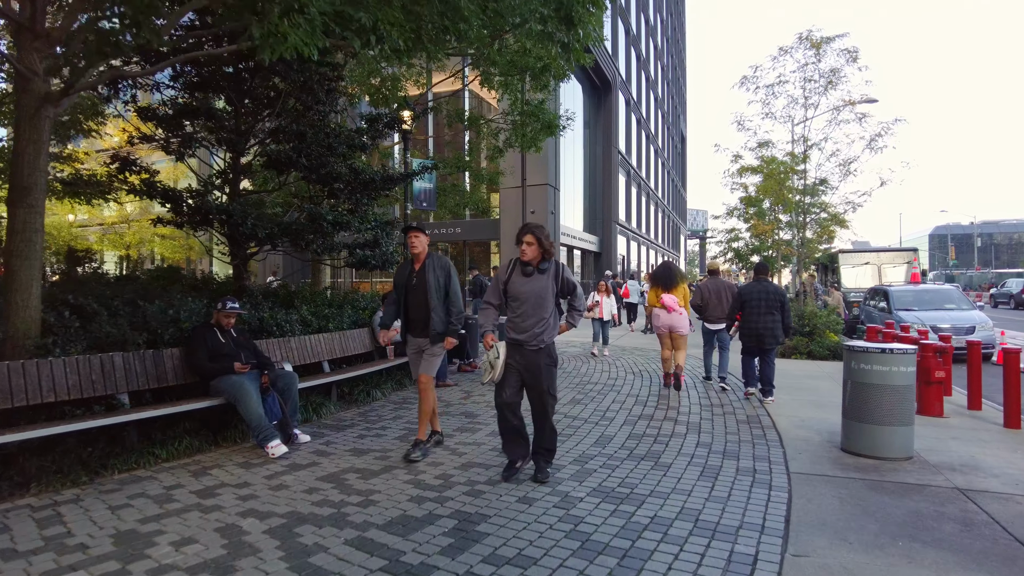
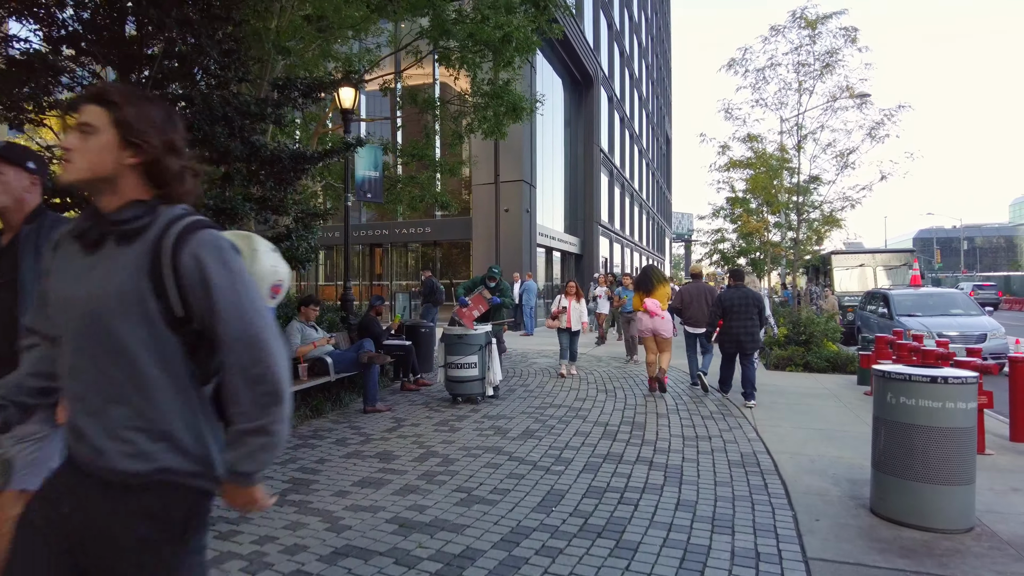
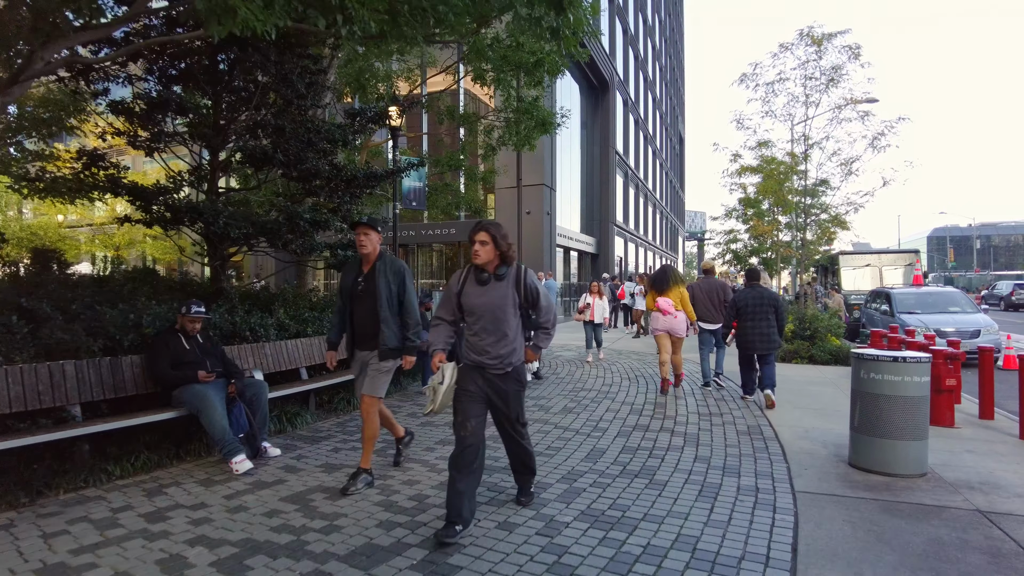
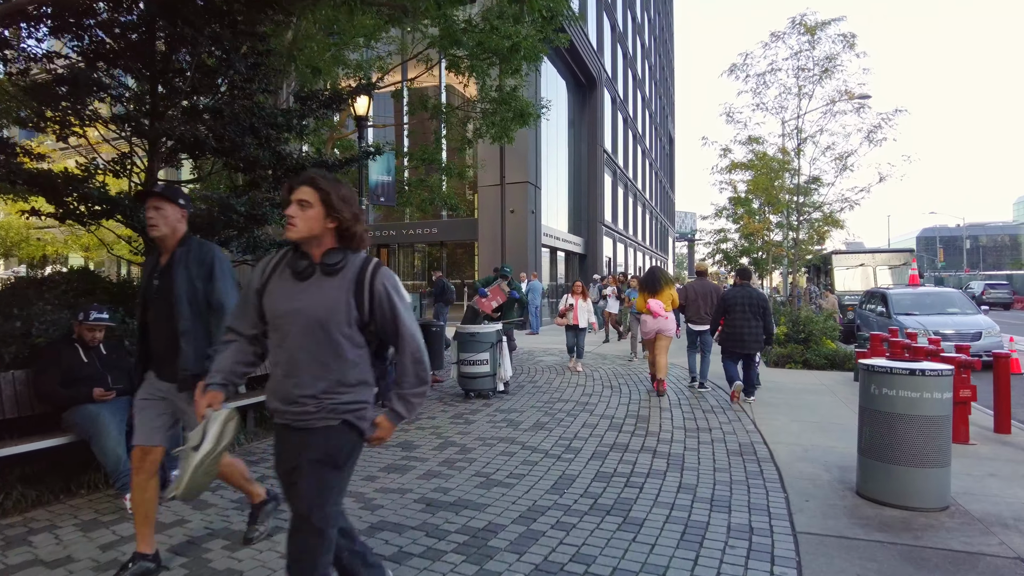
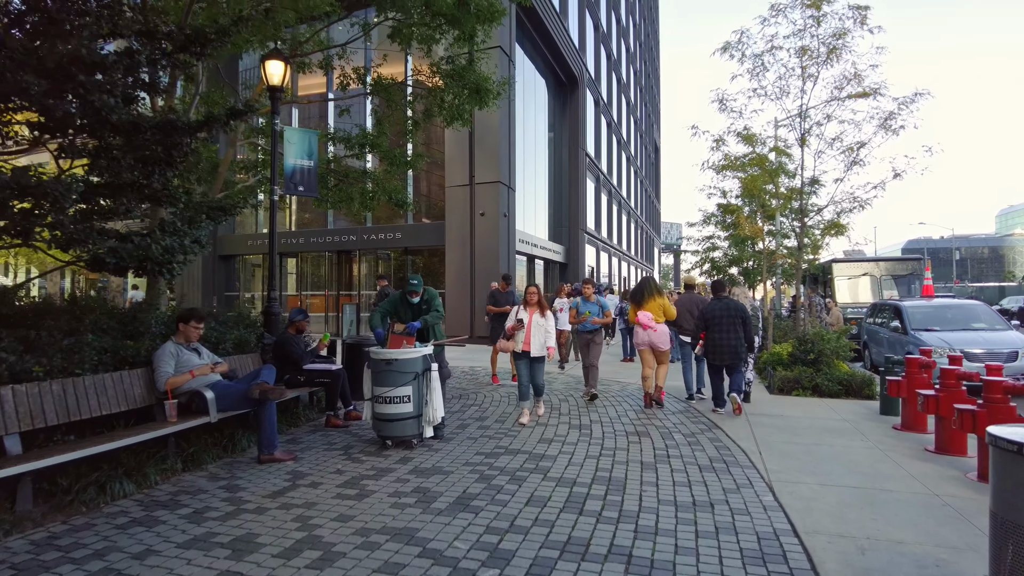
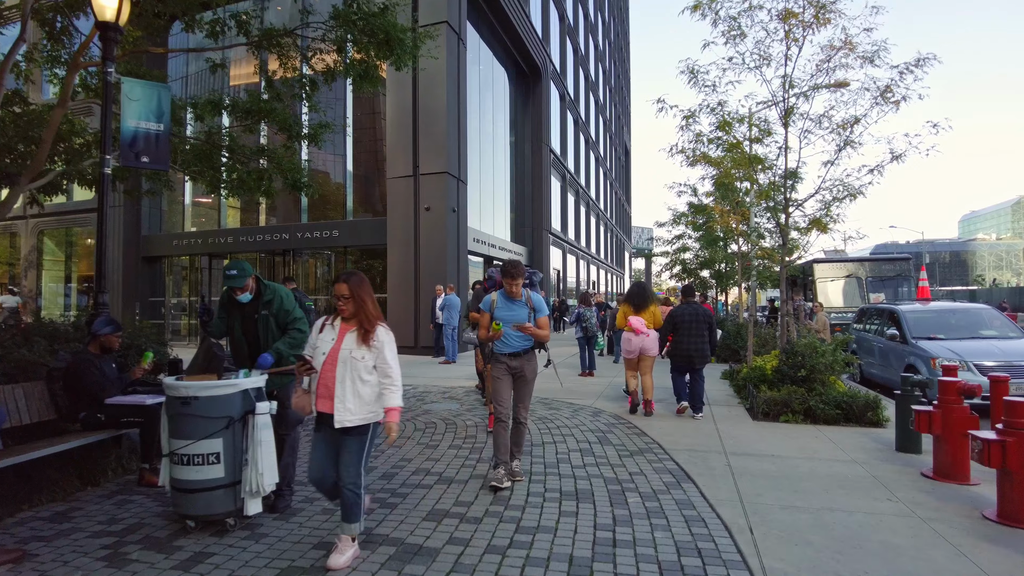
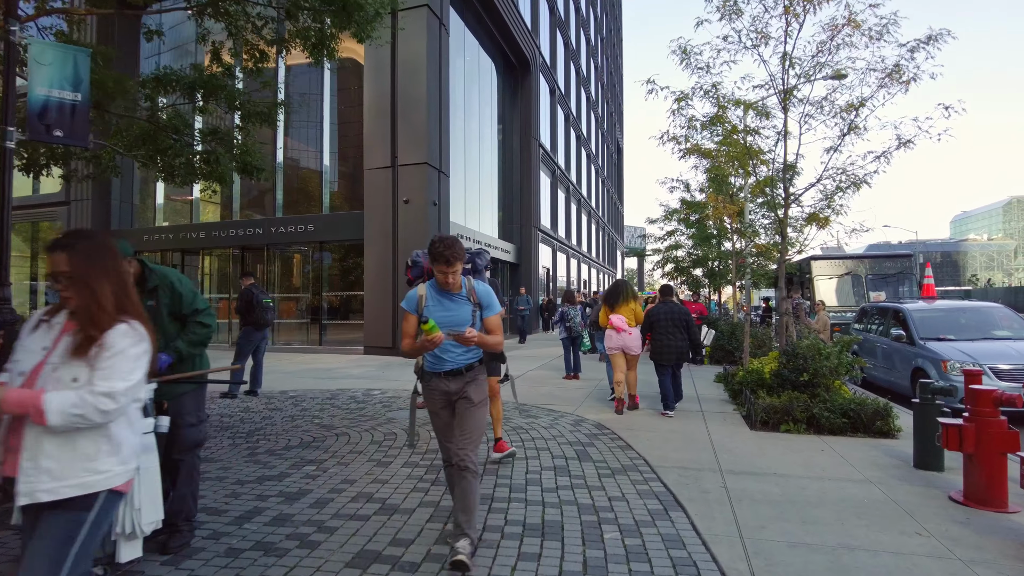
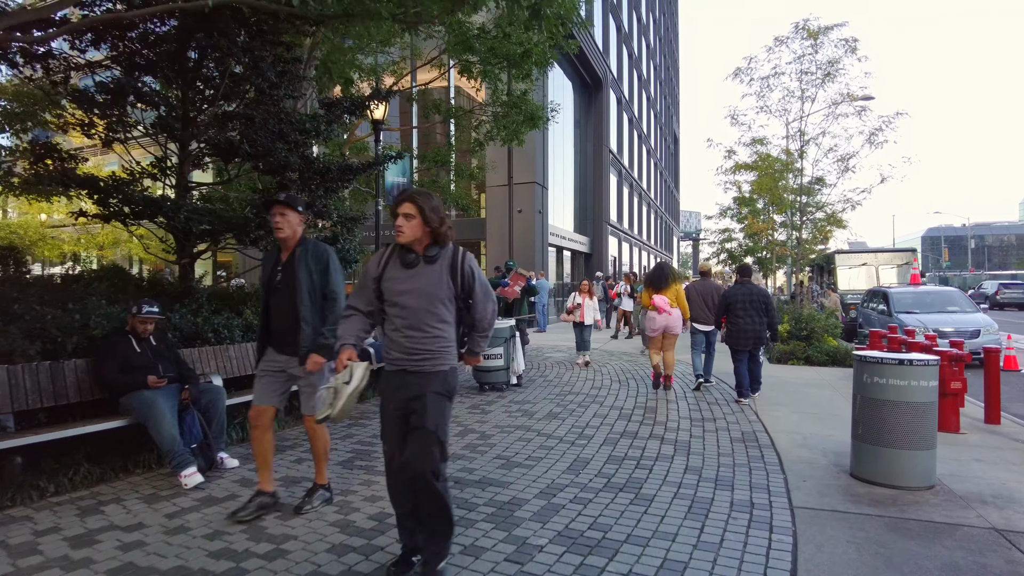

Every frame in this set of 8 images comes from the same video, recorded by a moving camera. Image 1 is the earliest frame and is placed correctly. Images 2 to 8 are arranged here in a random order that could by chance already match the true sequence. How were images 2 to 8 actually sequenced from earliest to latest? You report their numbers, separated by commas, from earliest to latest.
3, 8, 4, 2, 5, 6, 7
